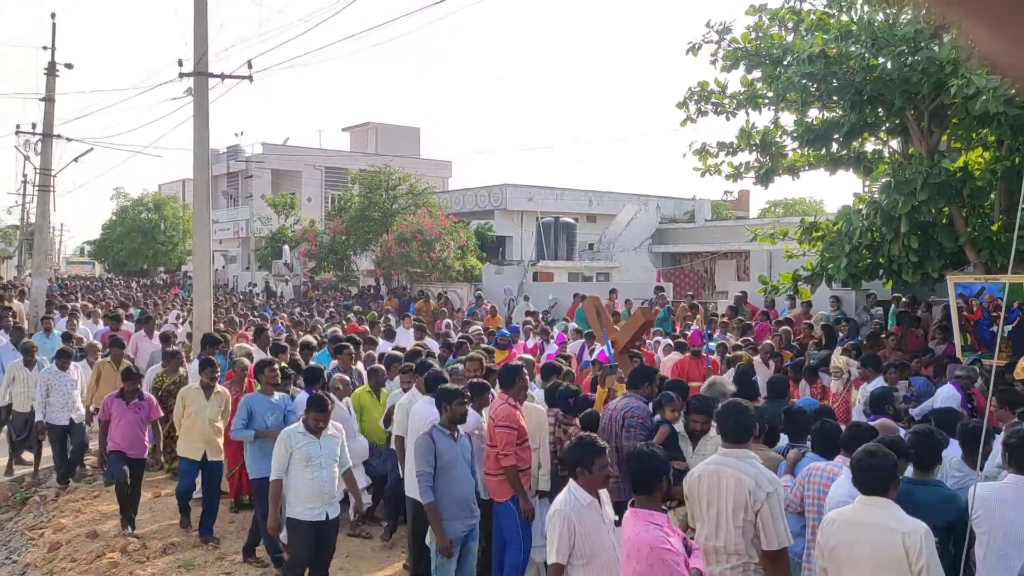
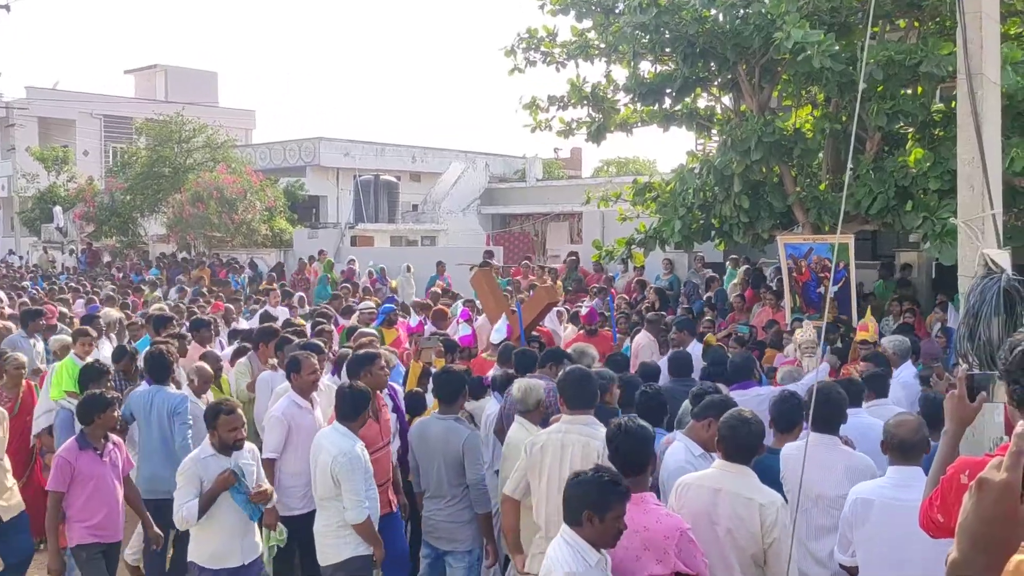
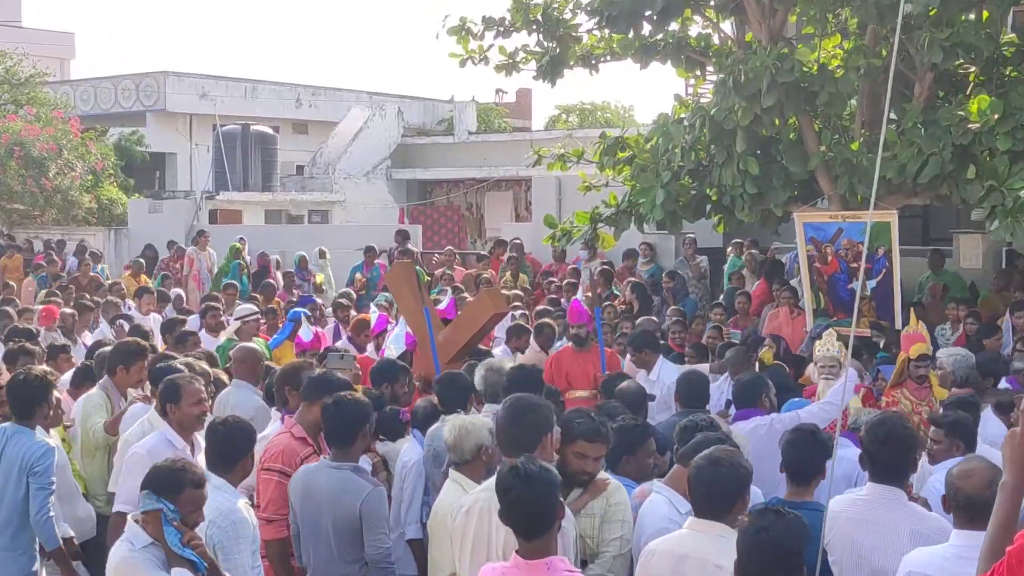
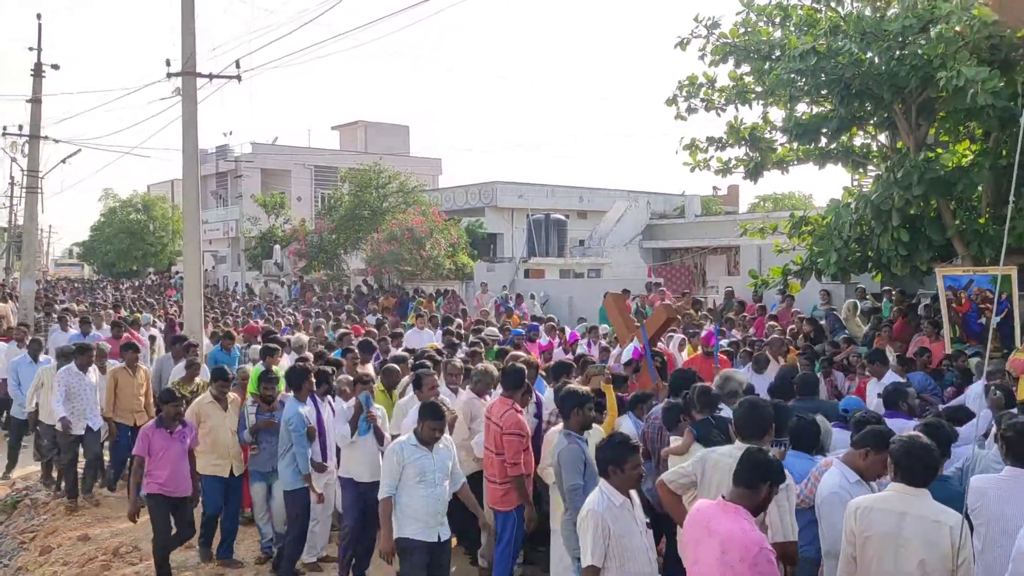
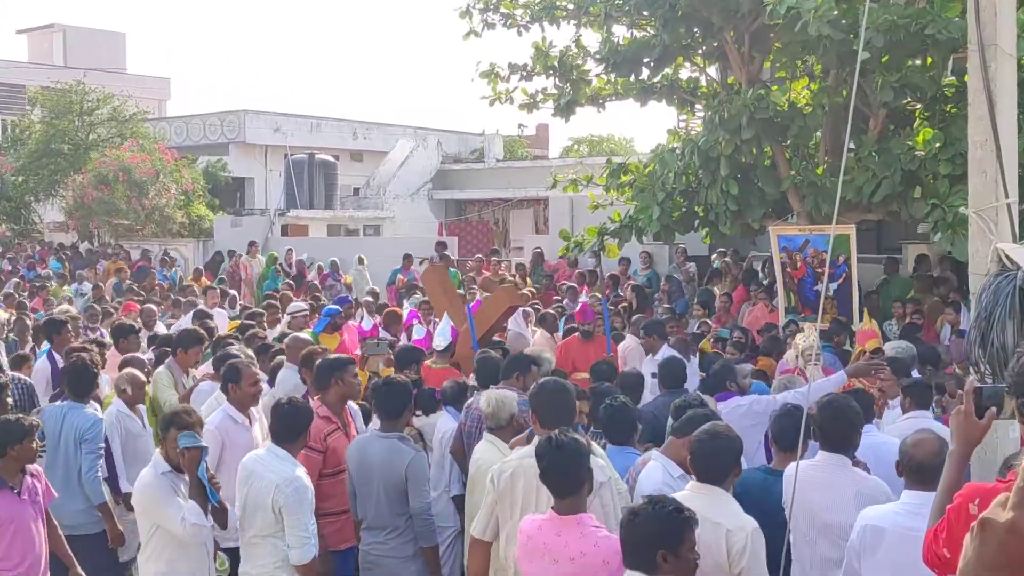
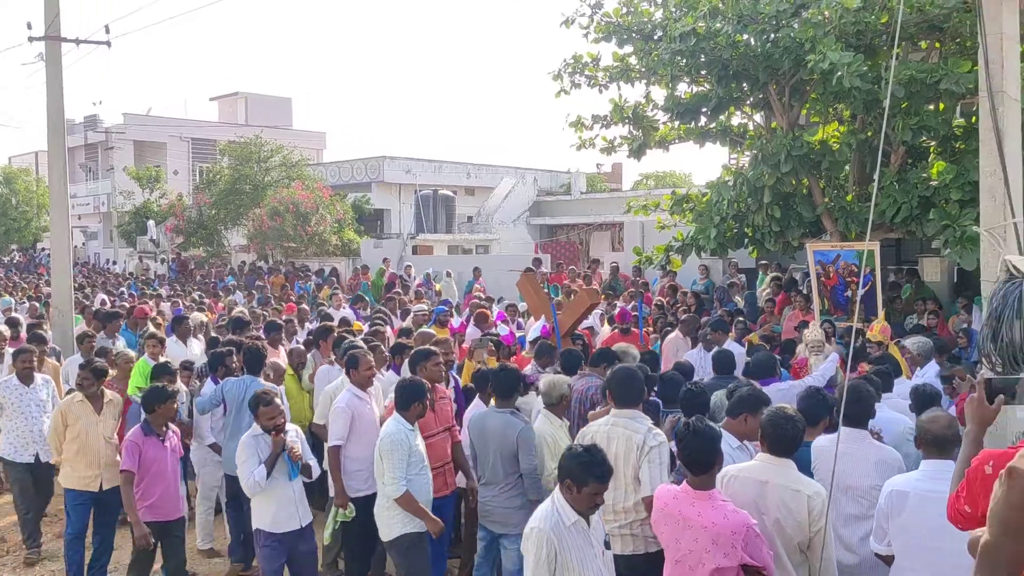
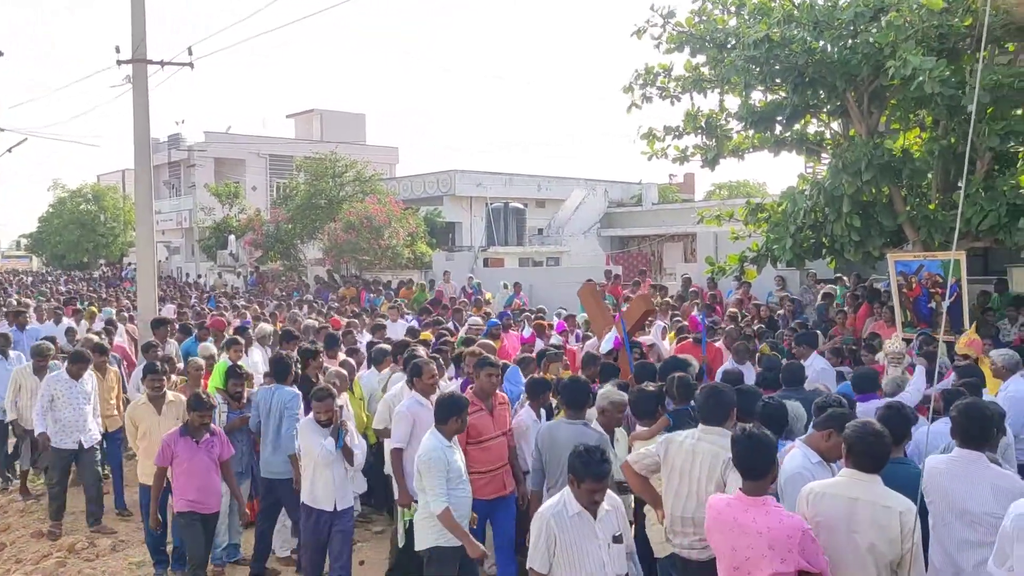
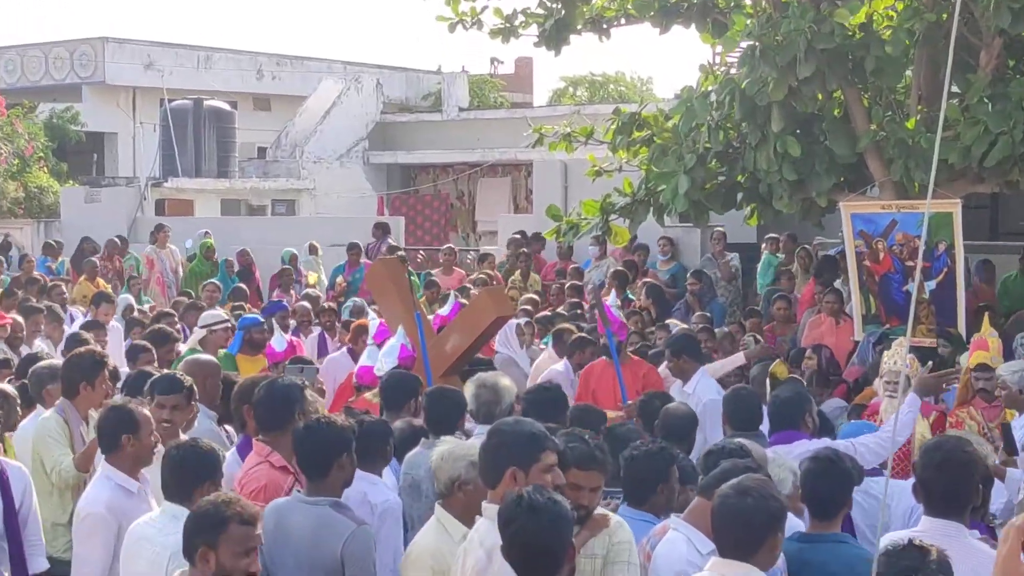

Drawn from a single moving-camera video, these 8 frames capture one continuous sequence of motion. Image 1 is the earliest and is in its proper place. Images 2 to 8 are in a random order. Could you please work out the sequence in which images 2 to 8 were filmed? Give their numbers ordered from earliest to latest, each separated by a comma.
4, 7, 6, 2, 5, 3, 8
